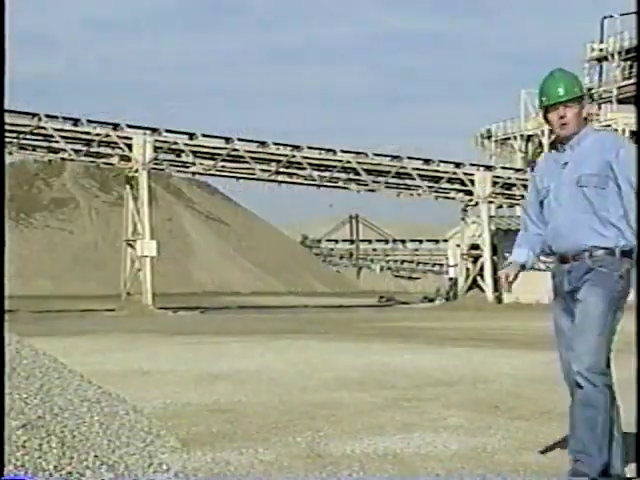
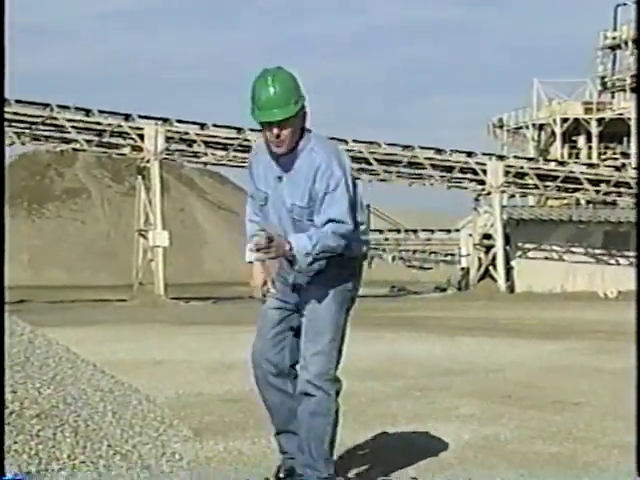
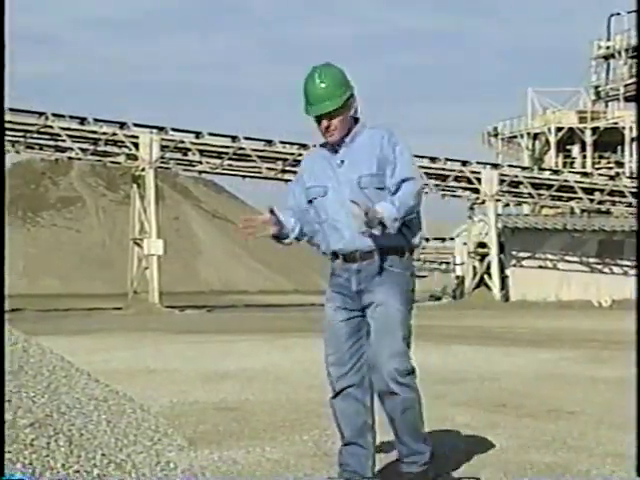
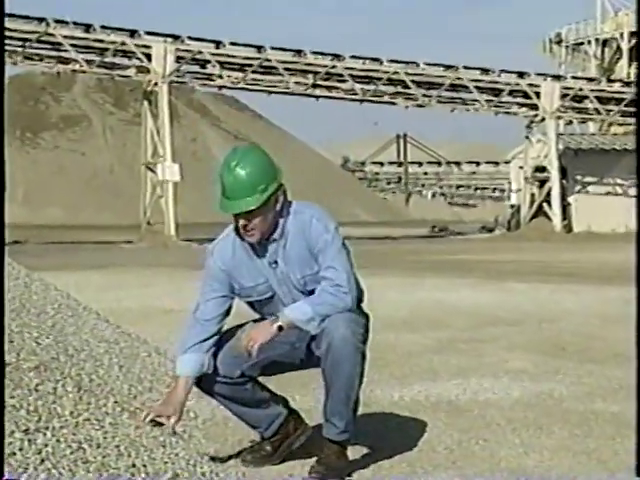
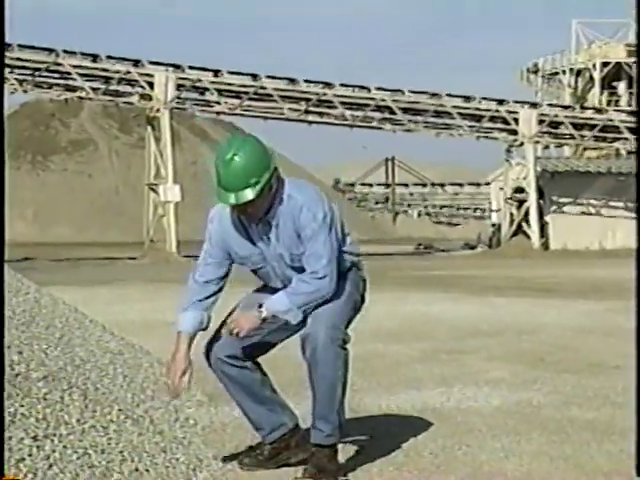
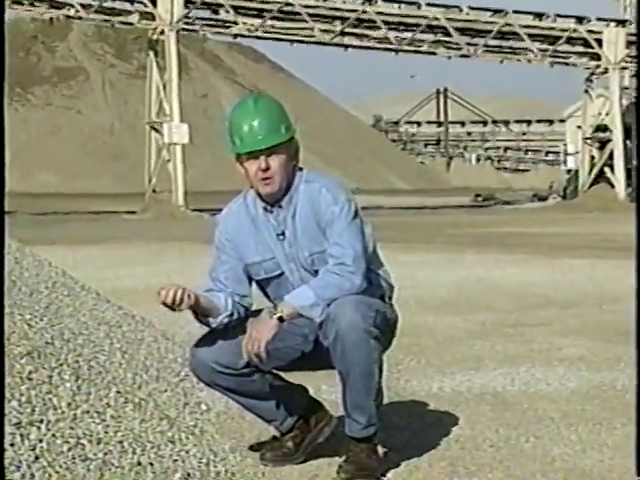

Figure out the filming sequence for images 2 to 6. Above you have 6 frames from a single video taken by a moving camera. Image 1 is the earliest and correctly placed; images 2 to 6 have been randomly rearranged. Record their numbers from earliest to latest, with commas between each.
3, 2, 5, 4, 6
